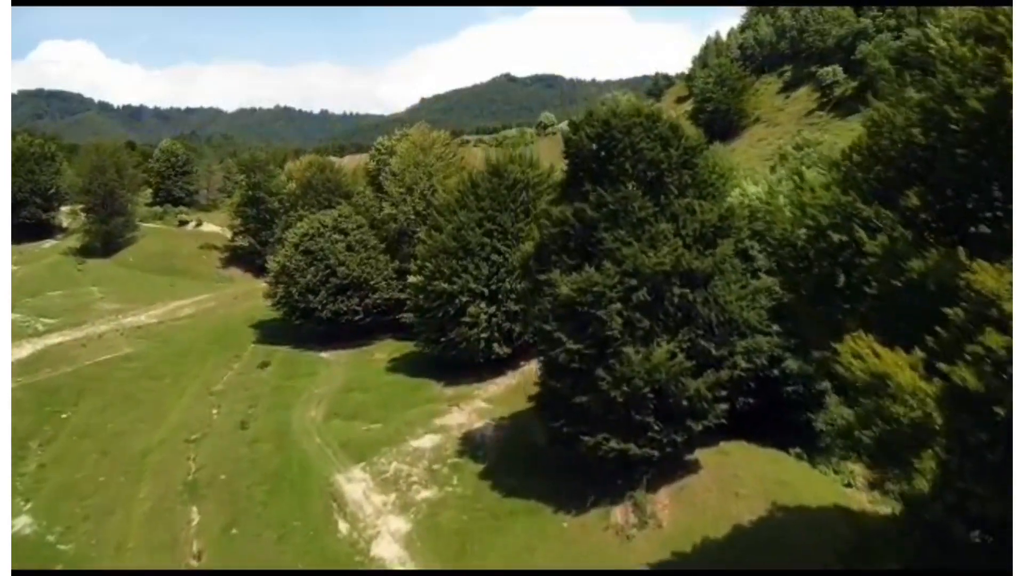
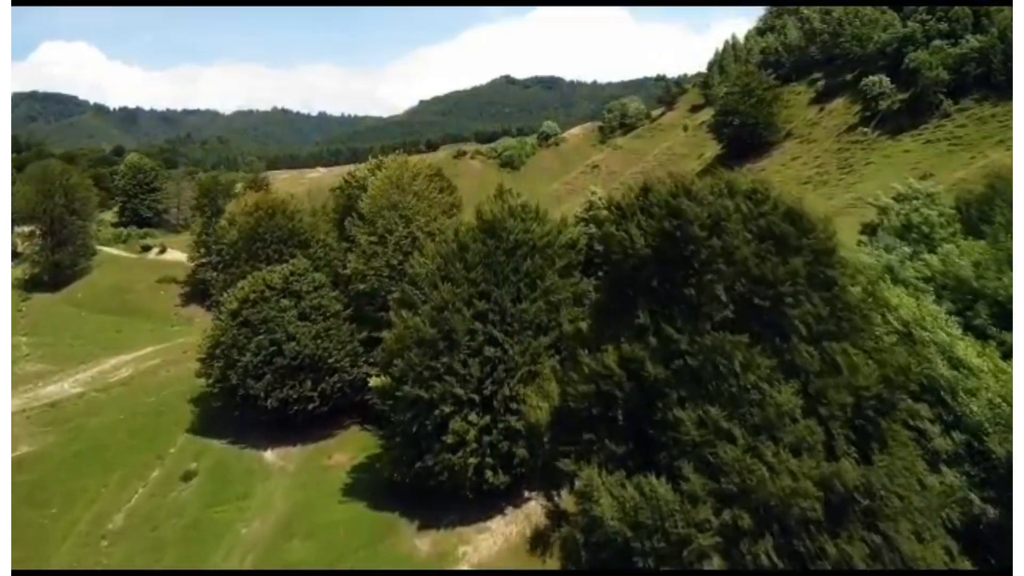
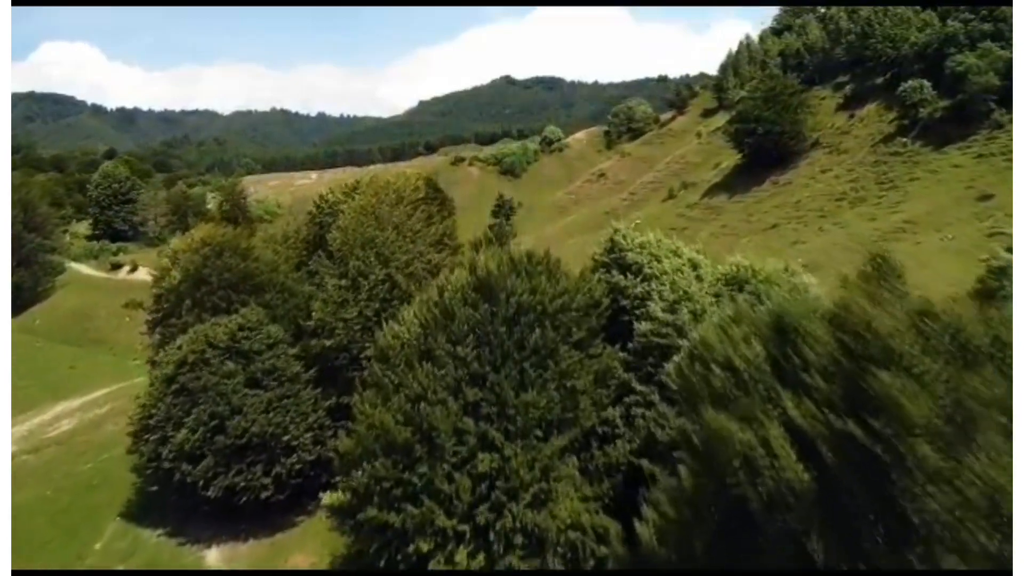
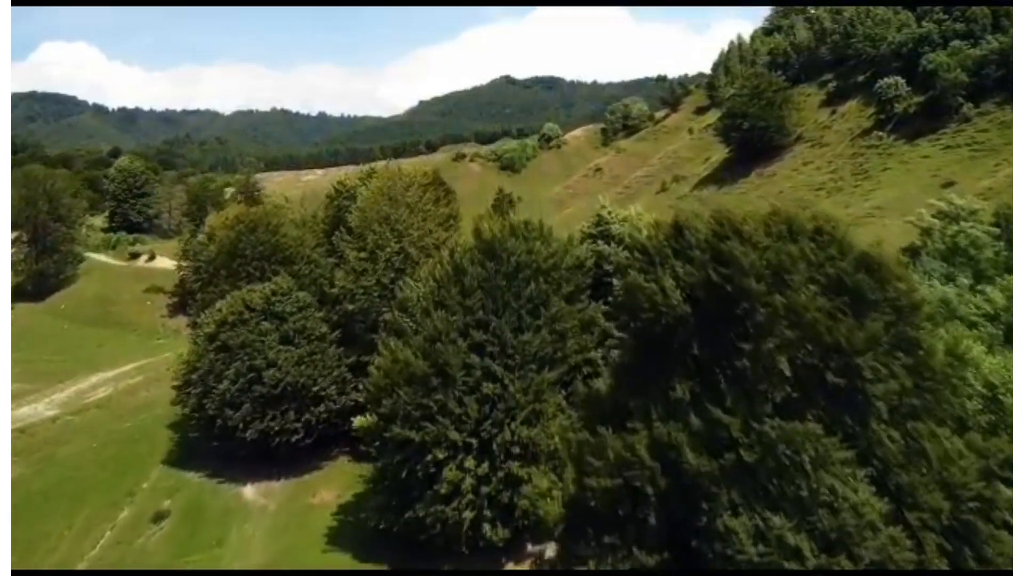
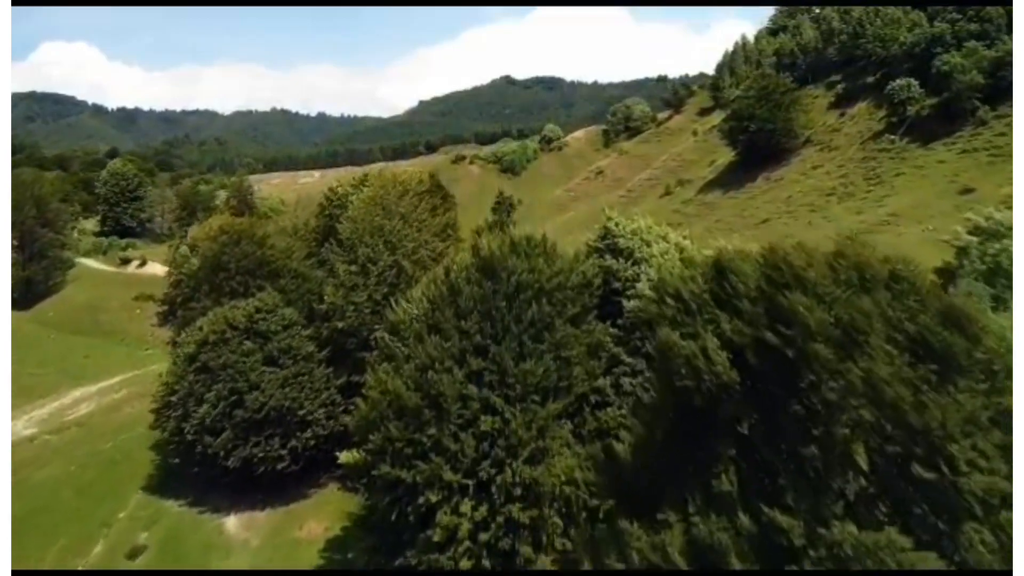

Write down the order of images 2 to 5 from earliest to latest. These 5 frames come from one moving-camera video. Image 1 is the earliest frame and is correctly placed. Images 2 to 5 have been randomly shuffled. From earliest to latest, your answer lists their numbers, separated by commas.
2, 4, 5, 3
